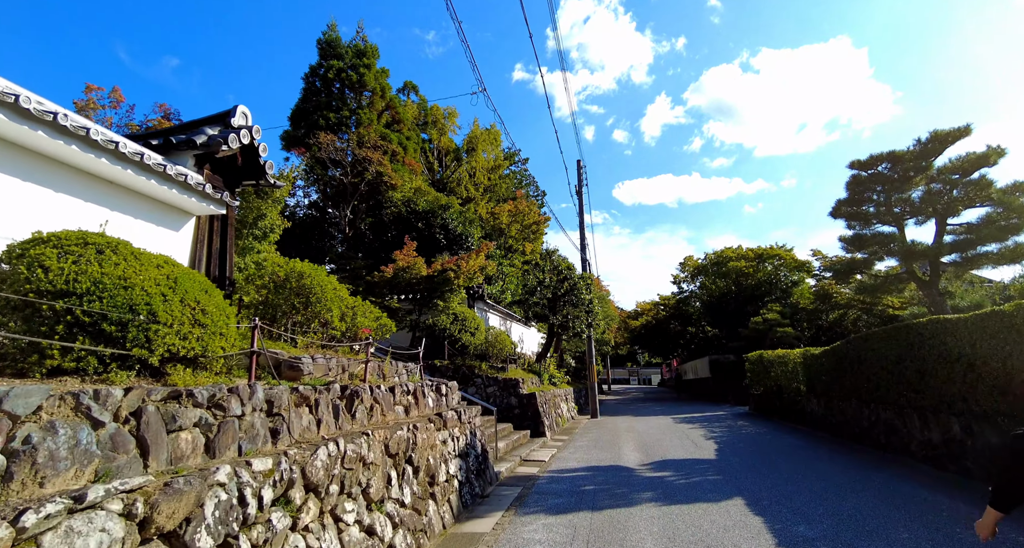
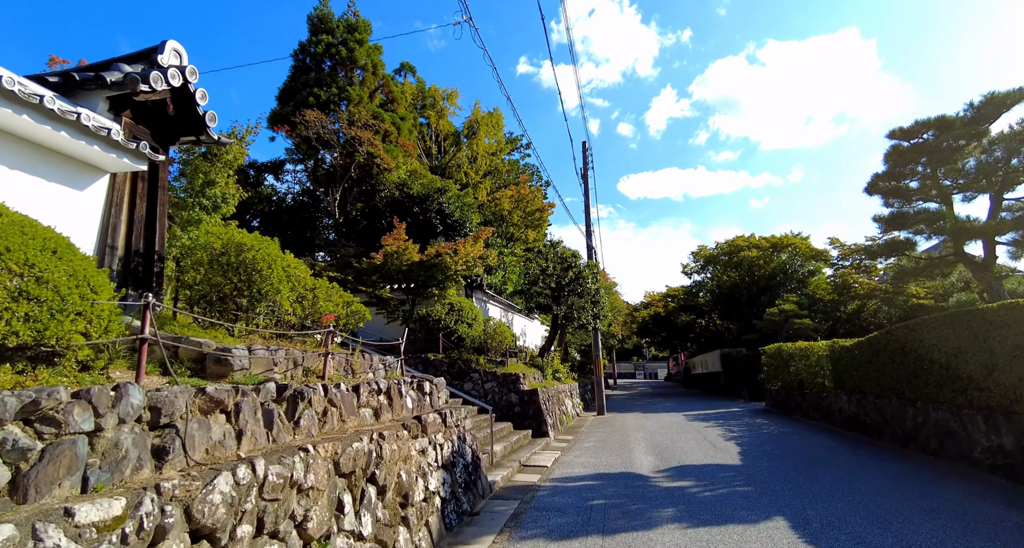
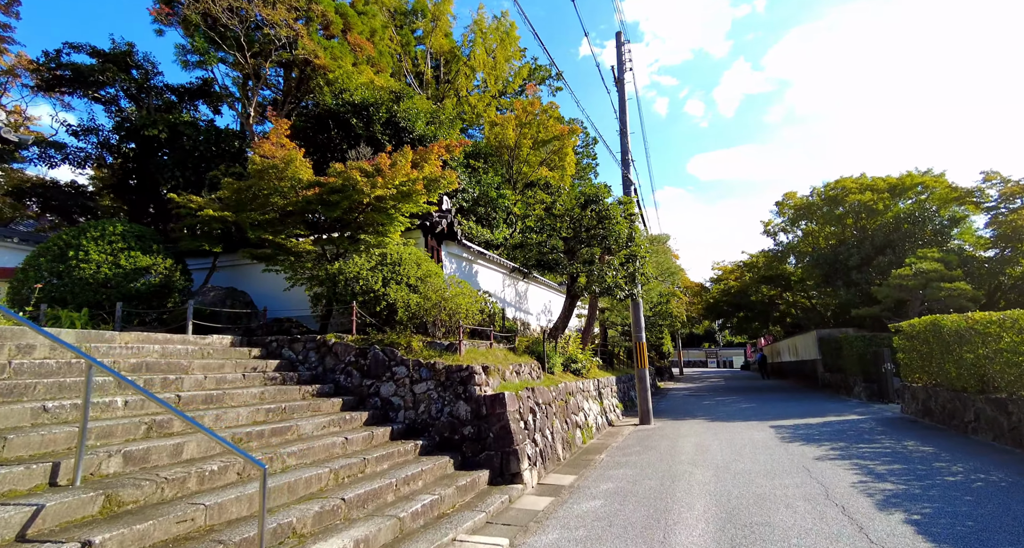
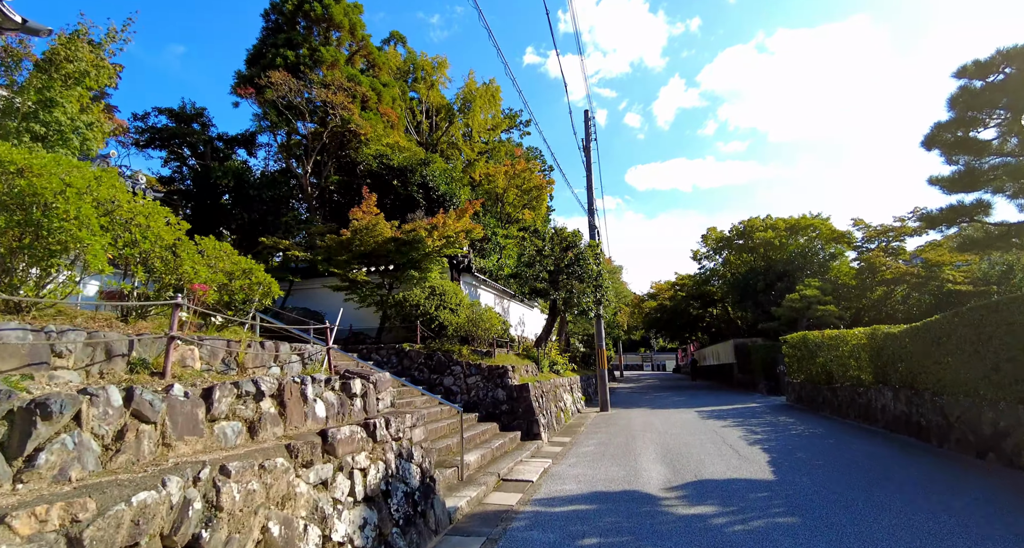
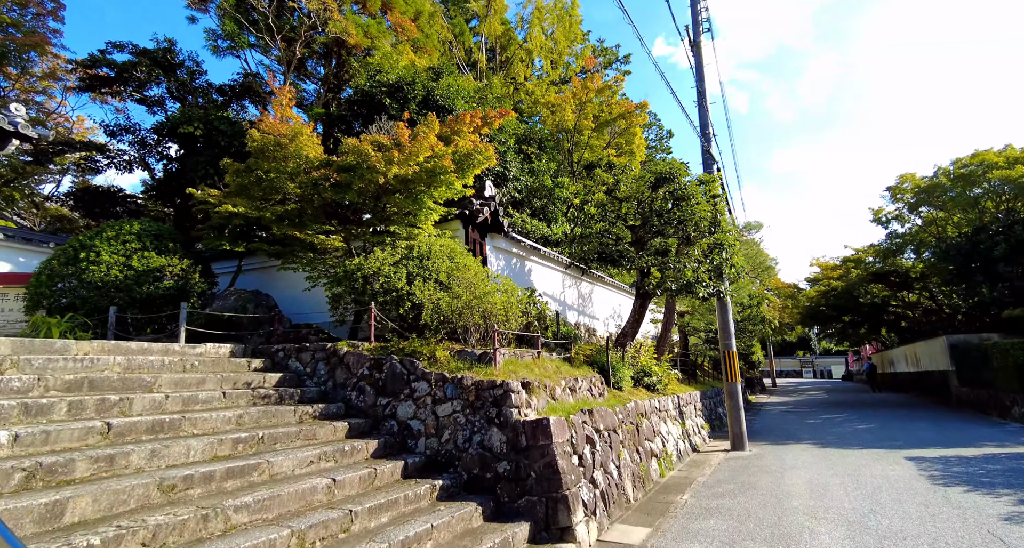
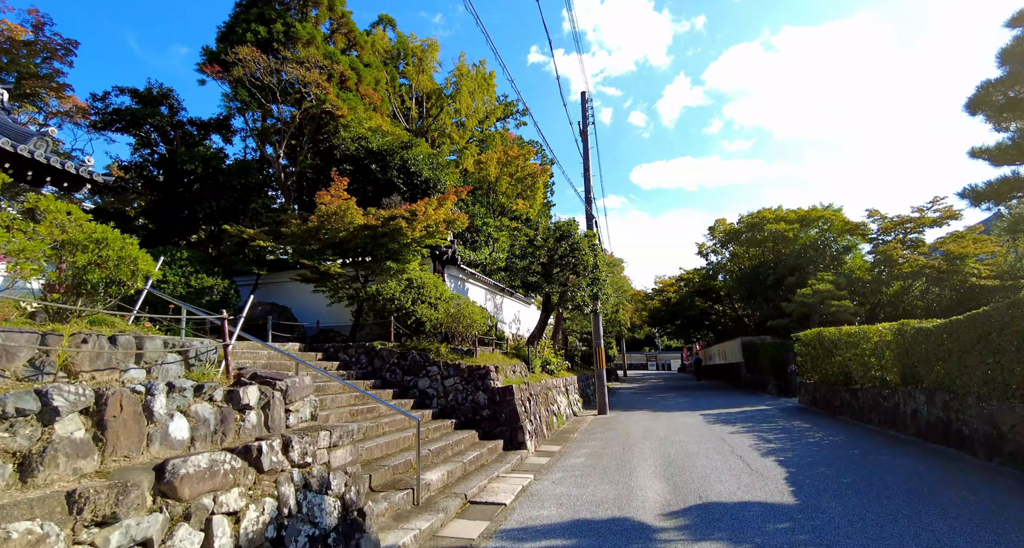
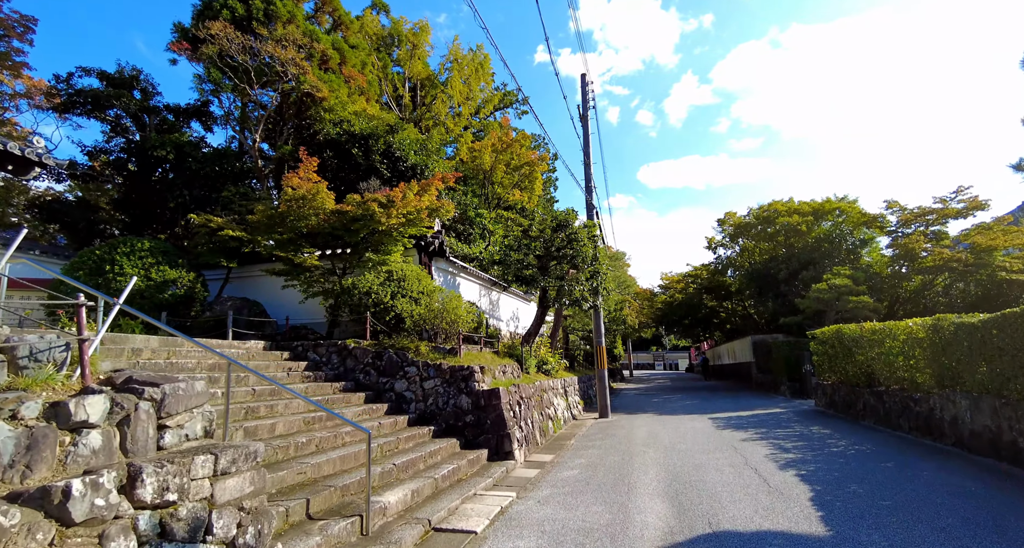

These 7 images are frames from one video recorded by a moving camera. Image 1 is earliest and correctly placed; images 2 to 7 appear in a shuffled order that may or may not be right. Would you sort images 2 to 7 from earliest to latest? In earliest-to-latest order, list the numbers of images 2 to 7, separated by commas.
2, 4, 6, 7, 3, 5
